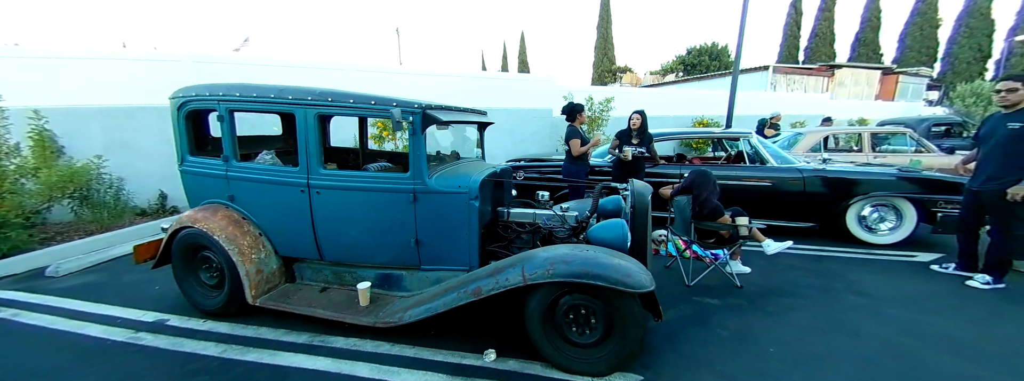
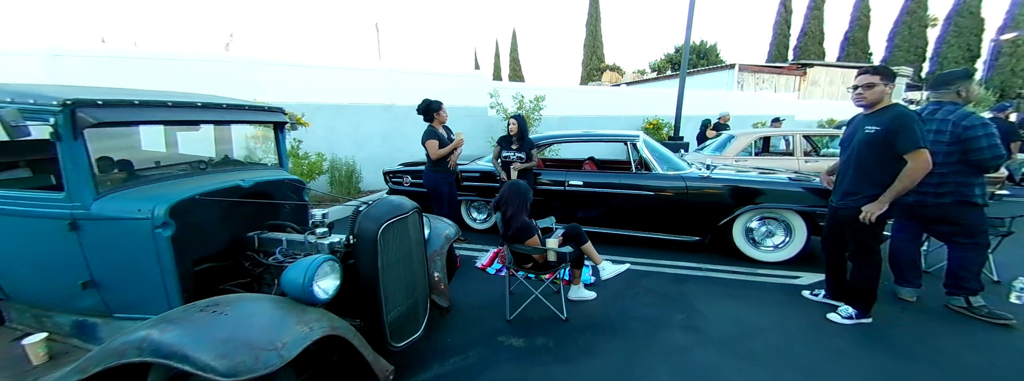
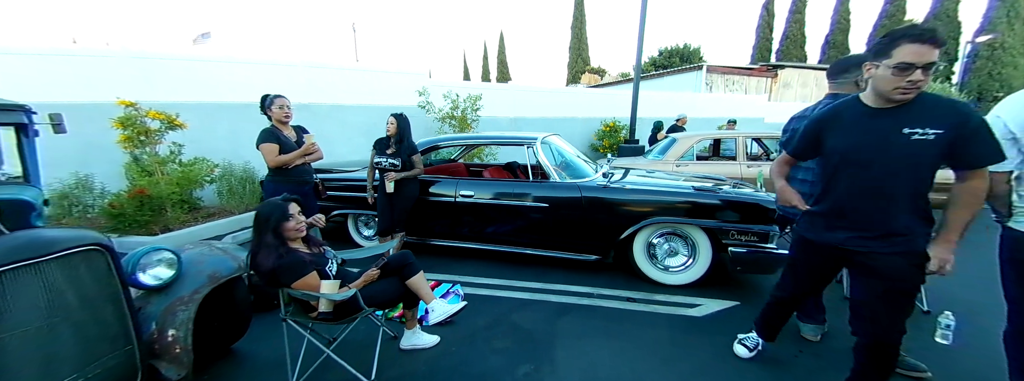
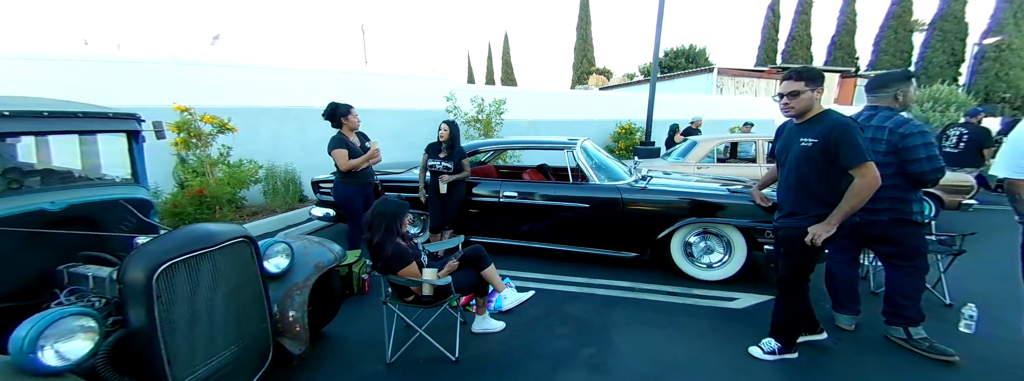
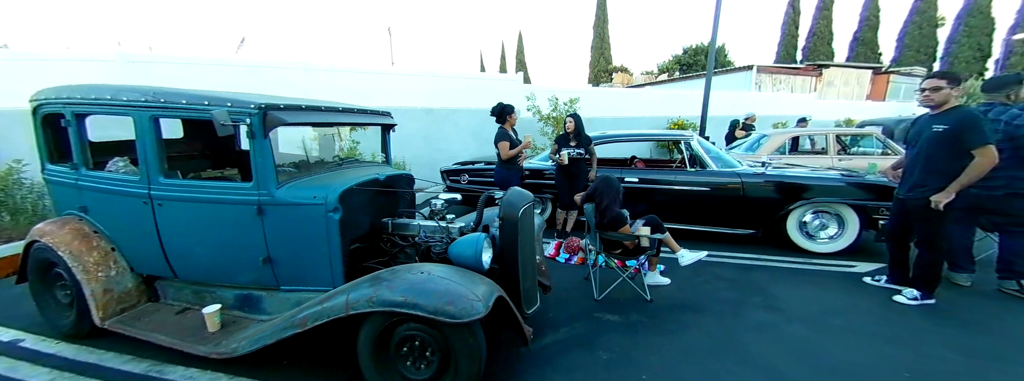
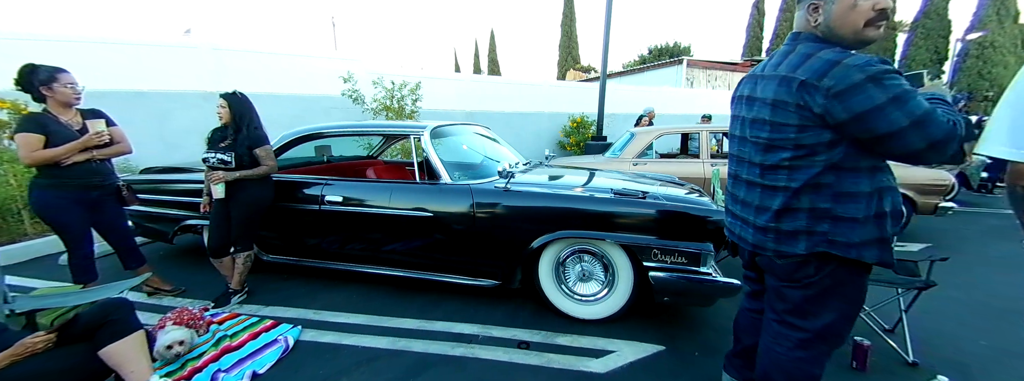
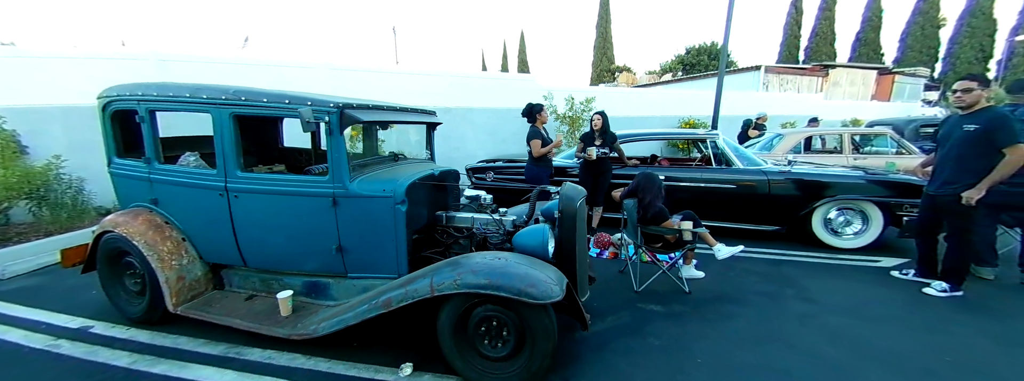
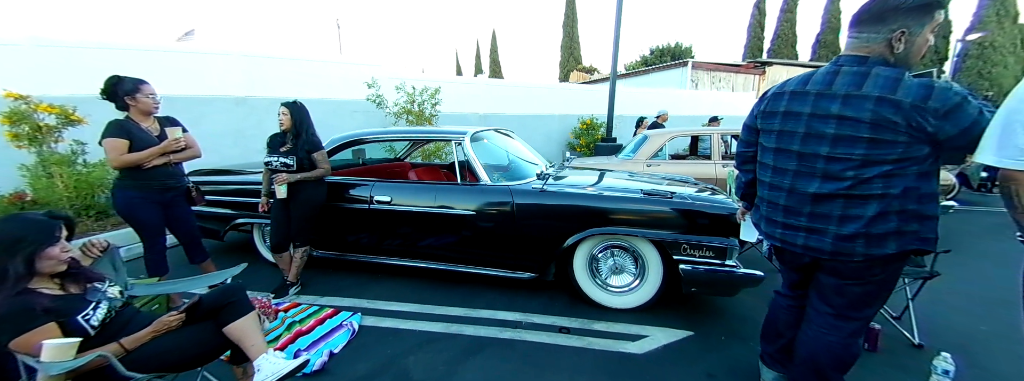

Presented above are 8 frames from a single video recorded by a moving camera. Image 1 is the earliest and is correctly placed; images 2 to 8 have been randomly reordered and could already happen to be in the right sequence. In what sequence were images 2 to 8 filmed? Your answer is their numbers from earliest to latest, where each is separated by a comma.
7, 5, 2, 4, 3, 8, 6
